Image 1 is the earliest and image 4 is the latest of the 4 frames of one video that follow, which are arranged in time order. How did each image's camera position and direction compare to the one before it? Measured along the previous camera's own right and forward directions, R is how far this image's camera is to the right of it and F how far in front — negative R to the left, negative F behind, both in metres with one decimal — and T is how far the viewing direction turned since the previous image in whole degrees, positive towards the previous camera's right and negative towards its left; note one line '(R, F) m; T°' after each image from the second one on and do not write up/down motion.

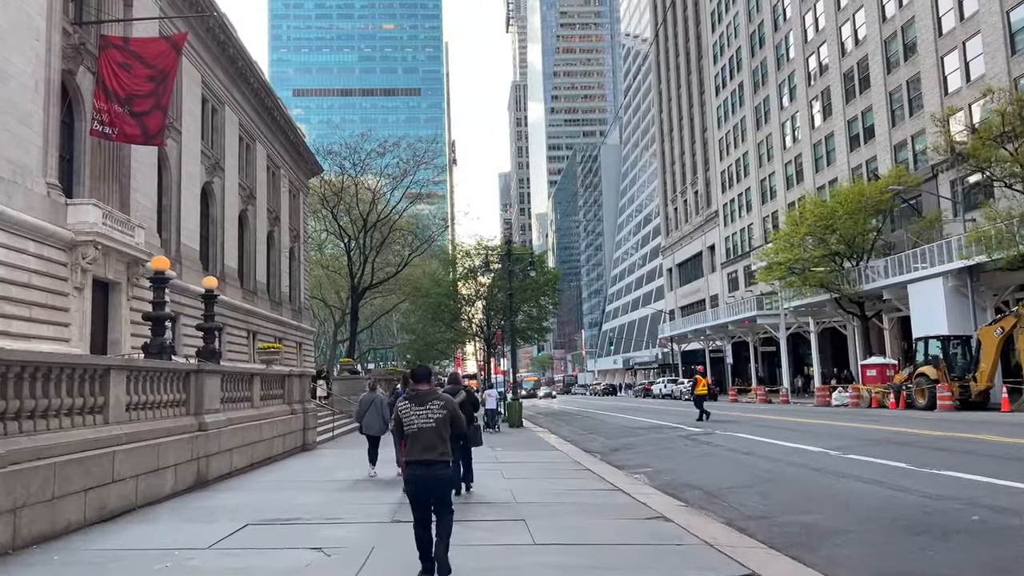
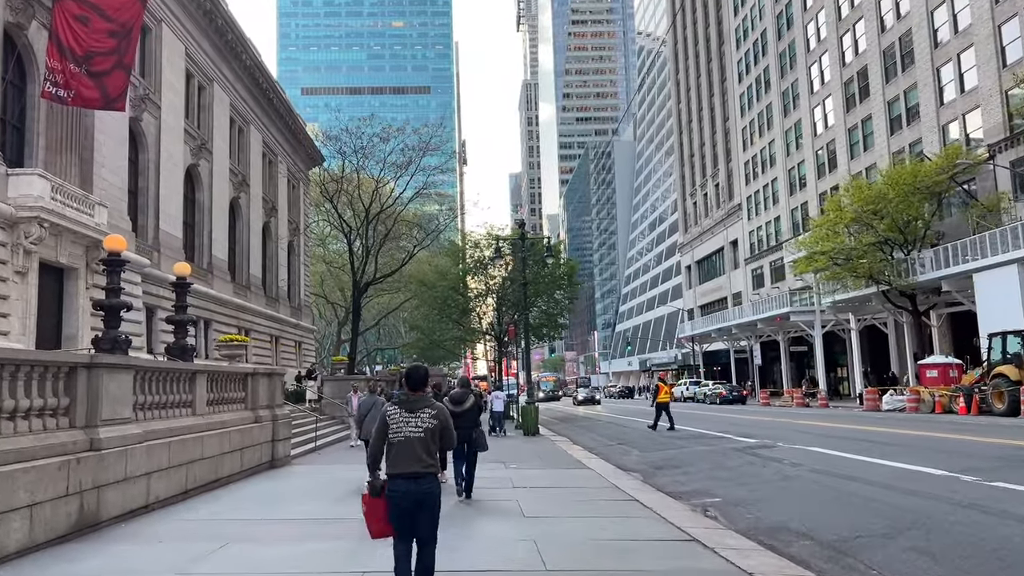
(-0.1, +3.0) m; -1°
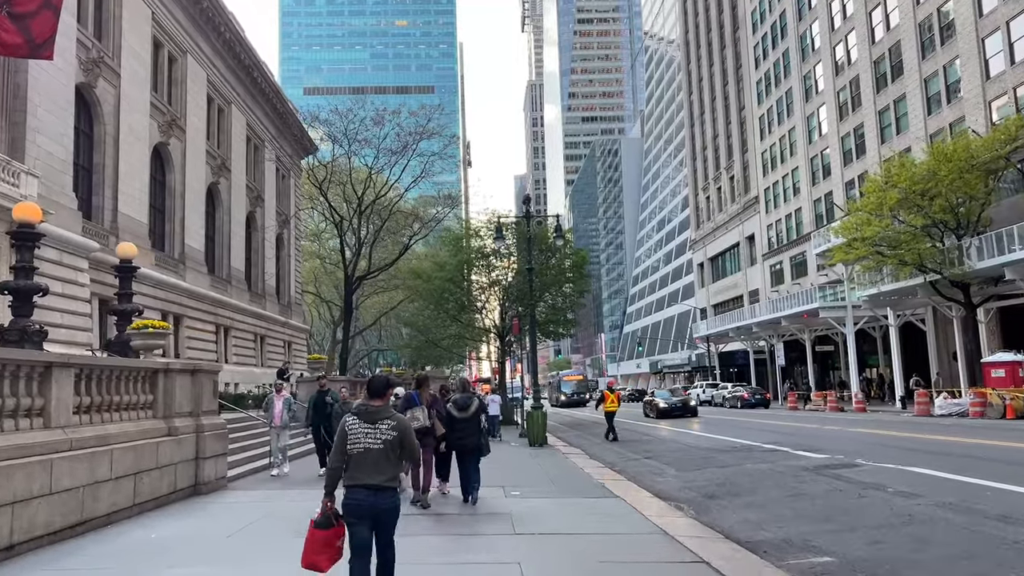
(0.0, +3.1) m; 0°
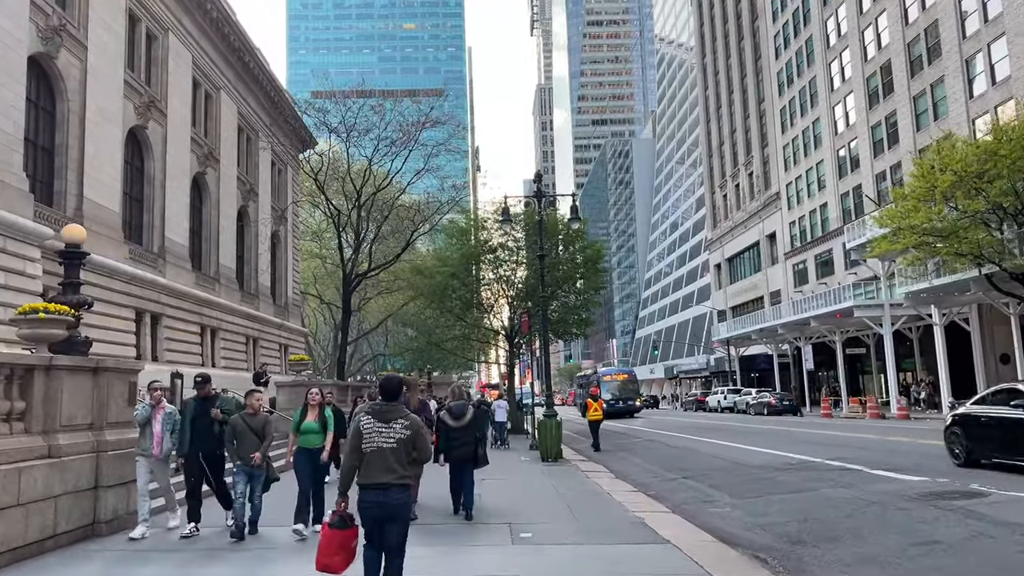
(0.0, +2.5) m; -1°
